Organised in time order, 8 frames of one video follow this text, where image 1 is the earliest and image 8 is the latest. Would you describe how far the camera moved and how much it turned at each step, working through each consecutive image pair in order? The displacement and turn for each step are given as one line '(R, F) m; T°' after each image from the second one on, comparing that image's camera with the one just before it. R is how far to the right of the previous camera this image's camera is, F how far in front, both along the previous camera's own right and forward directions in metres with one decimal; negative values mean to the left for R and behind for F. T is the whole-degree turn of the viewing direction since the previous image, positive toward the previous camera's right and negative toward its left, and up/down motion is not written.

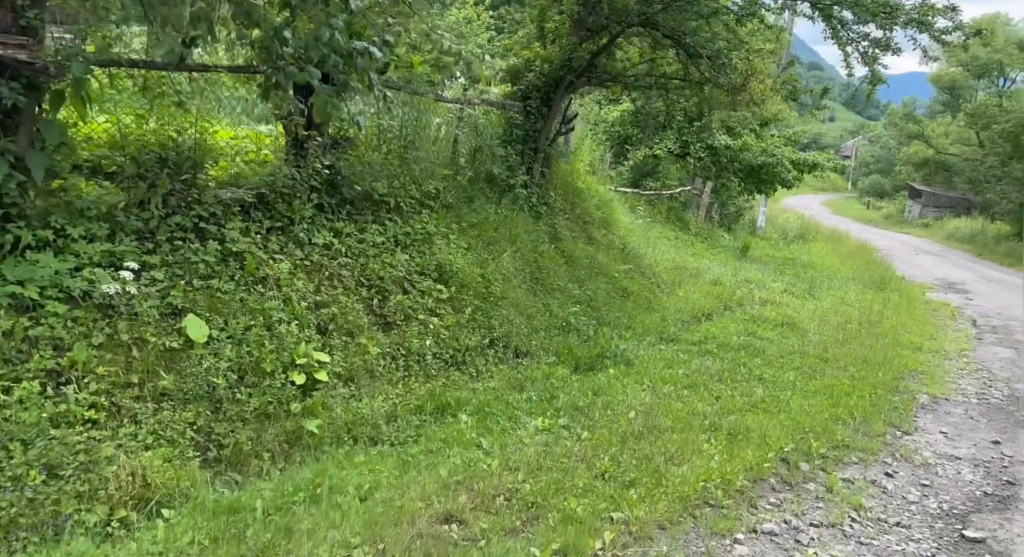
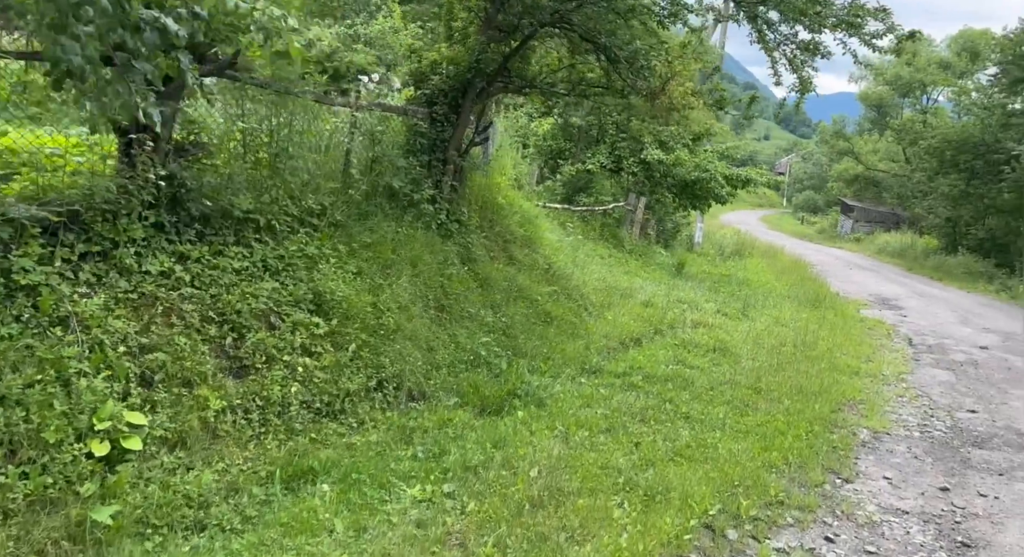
(+0.3, +0.7) m; +4°
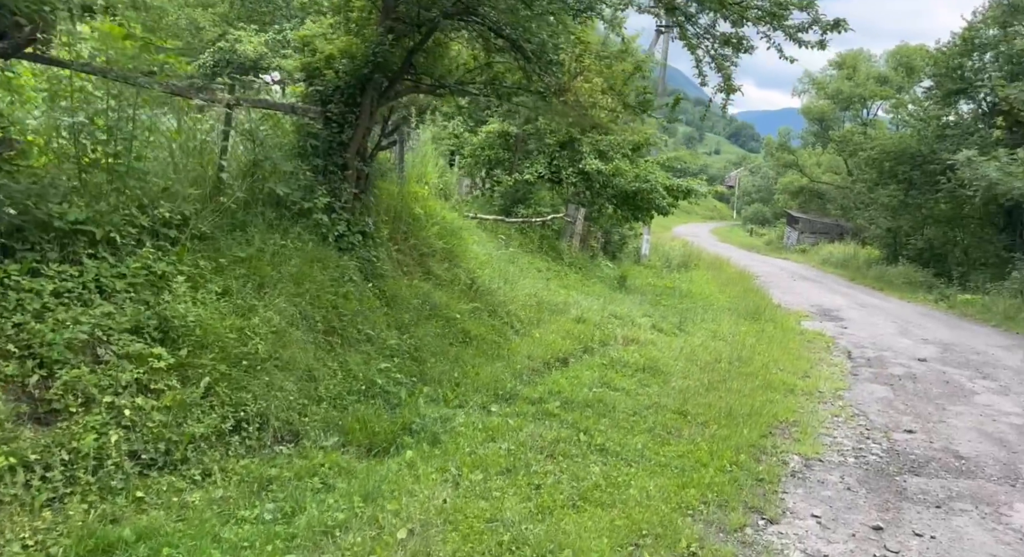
(+0.4, +0.6) m; +3°
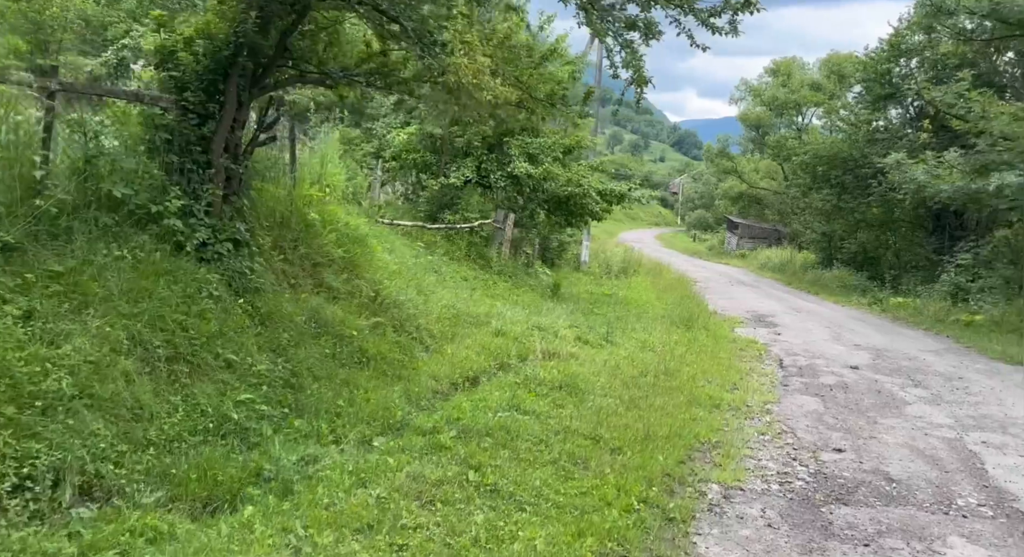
(+0.4, +0.7) m; +4°
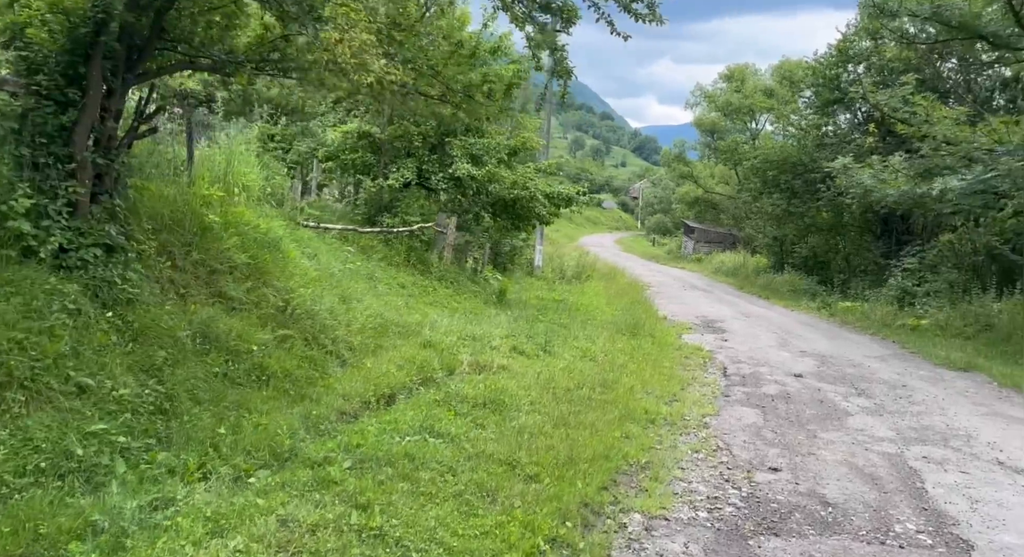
(+0.4, +0.5) m; +3°
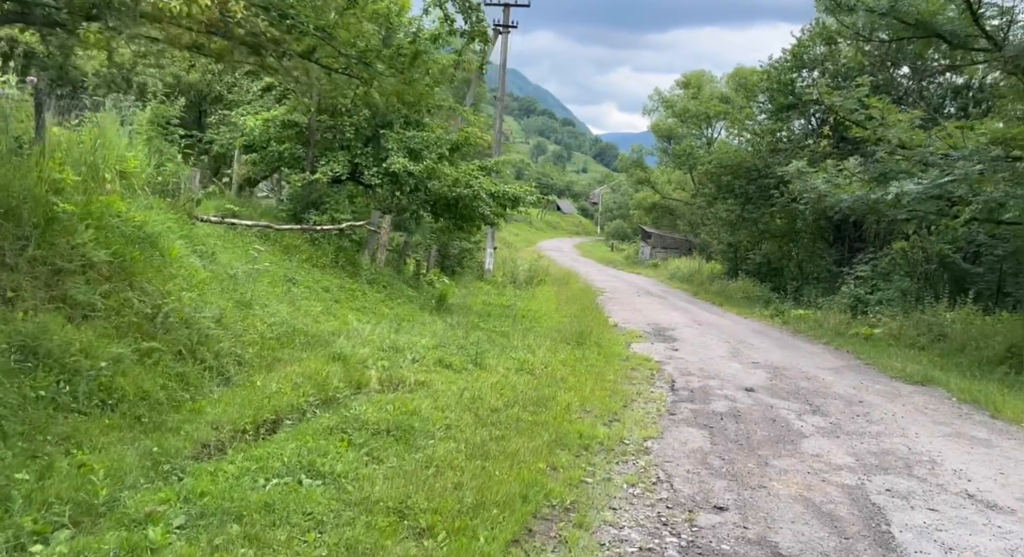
(+0.4, +1.0) m; +3°
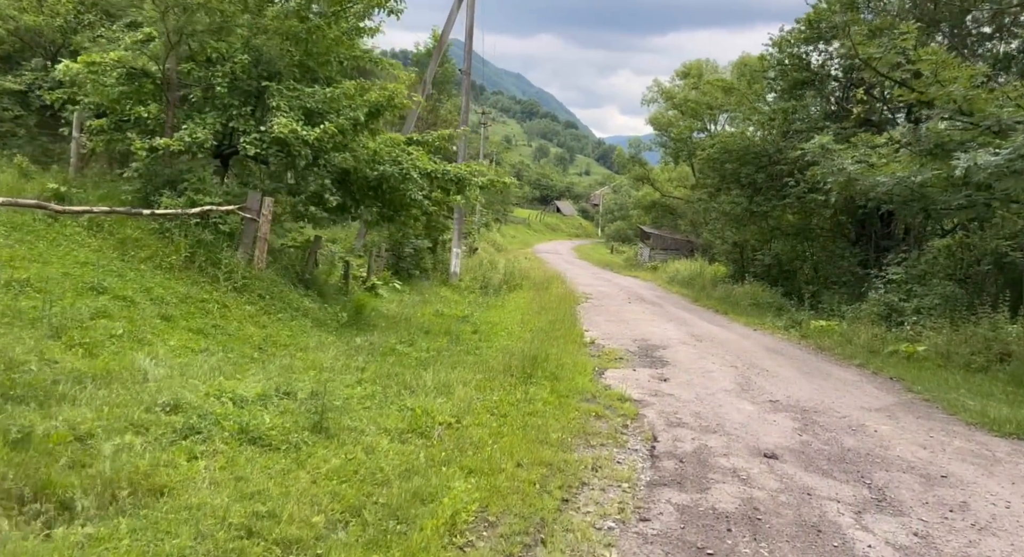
(+1.0, +3.9) m; 0°
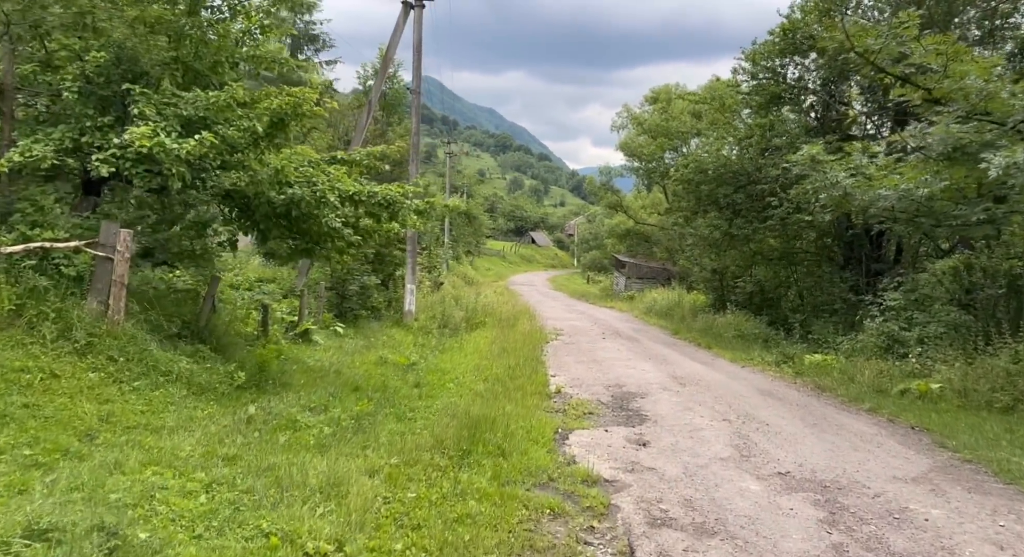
(+0.4, +2.3) m; +2°
